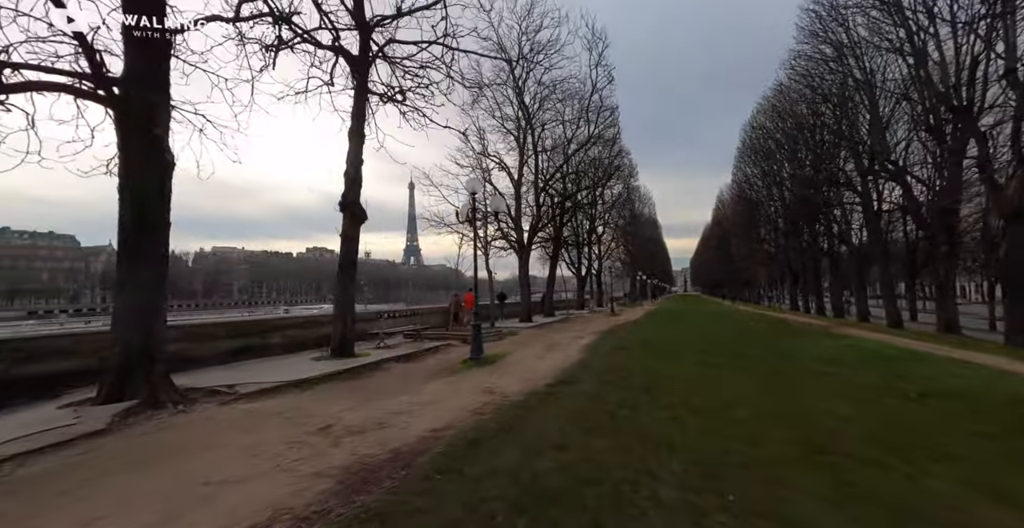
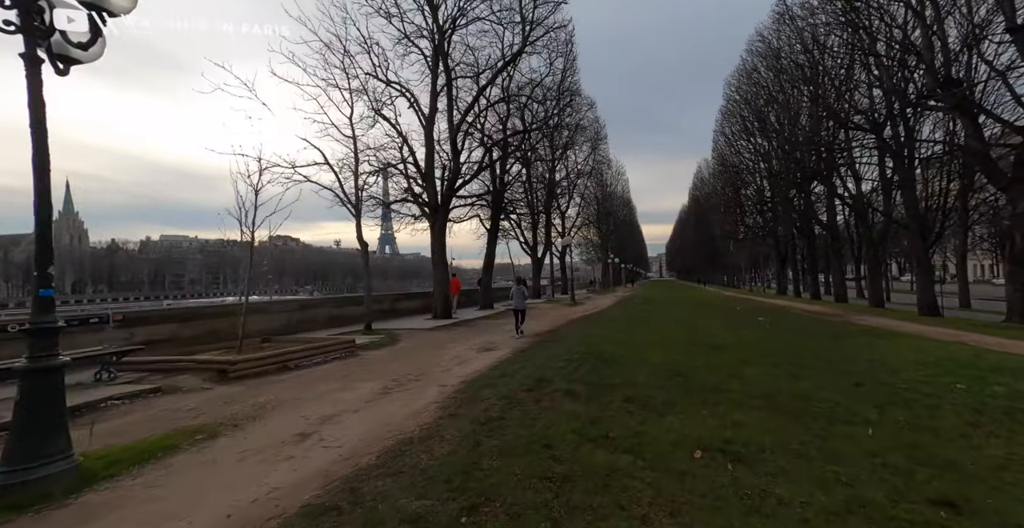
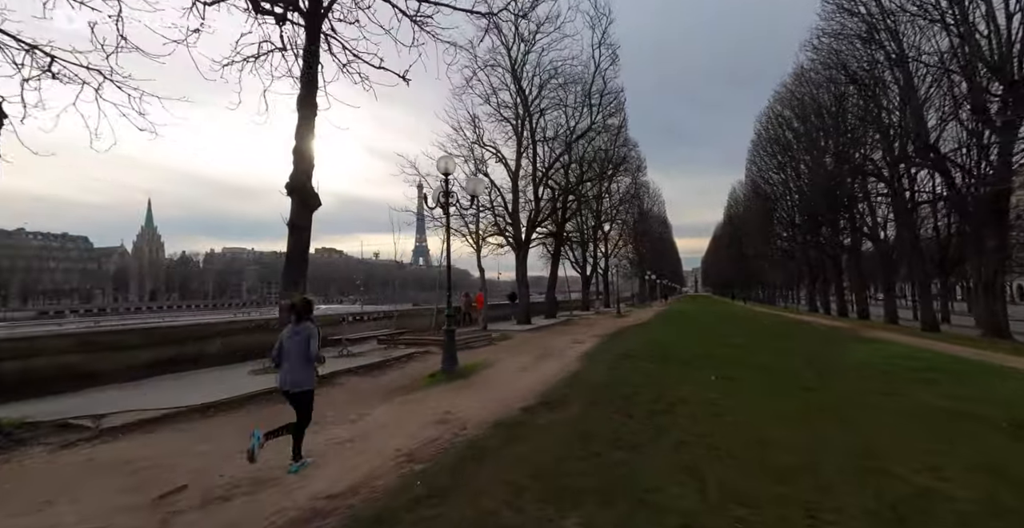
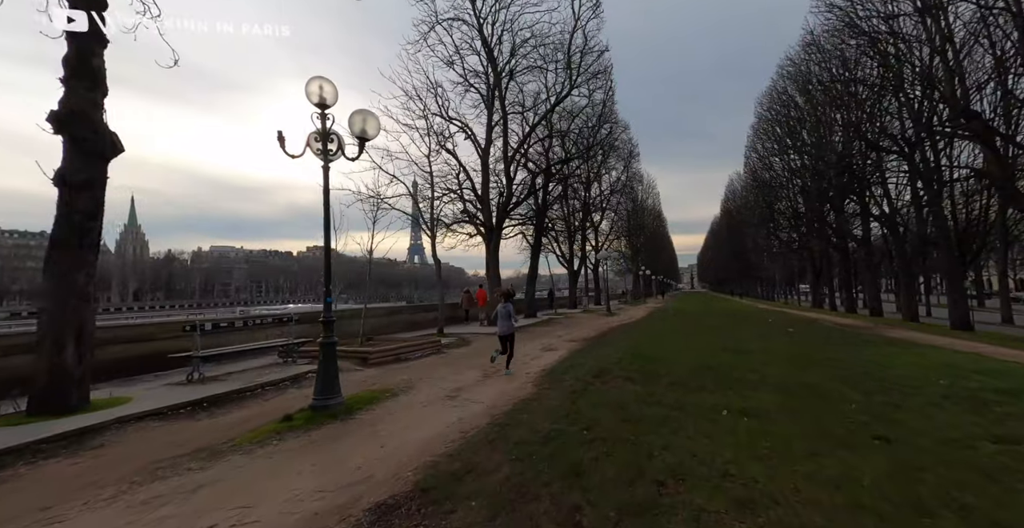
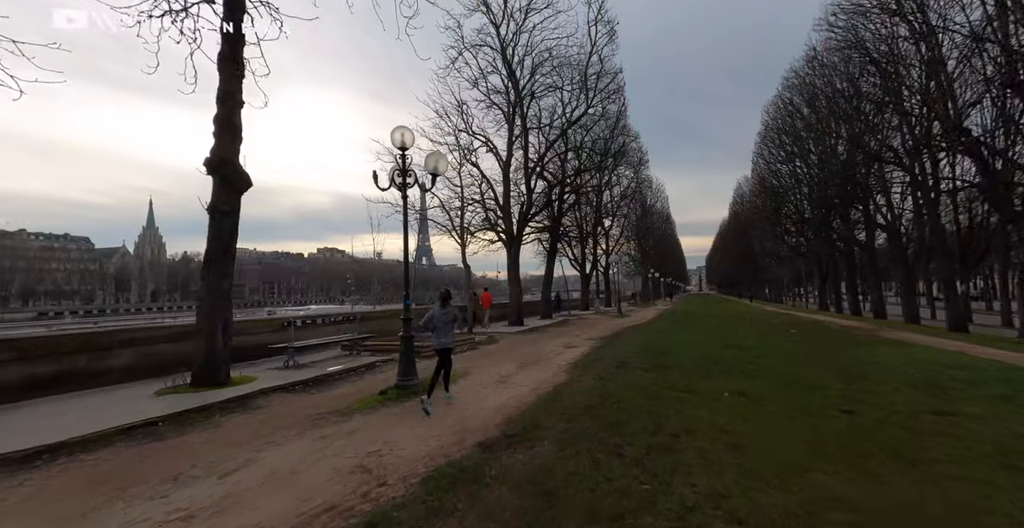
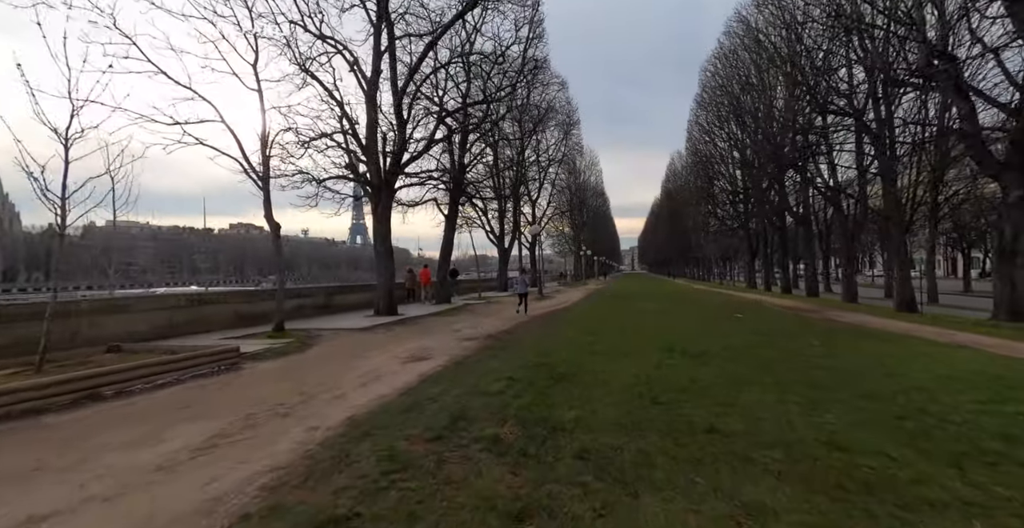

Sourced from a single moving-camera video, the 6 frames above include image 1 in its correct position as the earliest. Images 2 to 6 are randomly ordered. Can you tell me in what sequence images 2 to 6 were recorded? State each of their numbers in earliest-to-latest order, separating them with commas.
3, 5, 4, 2, 6
